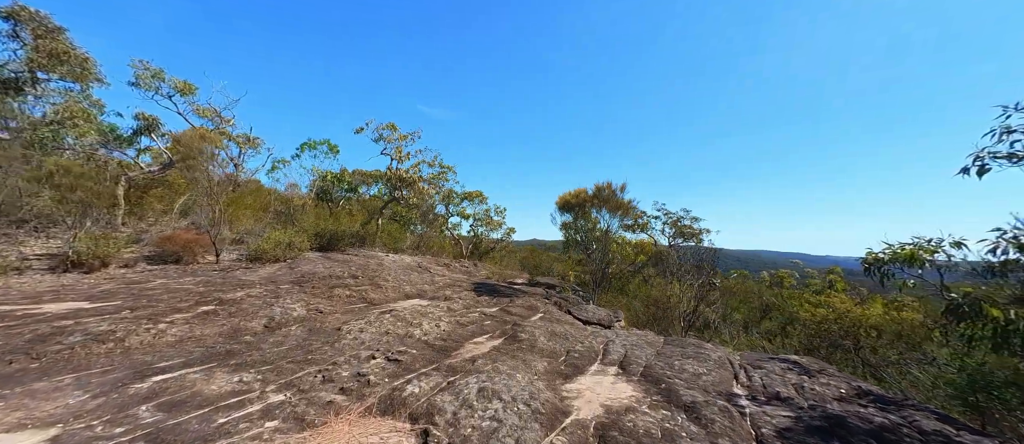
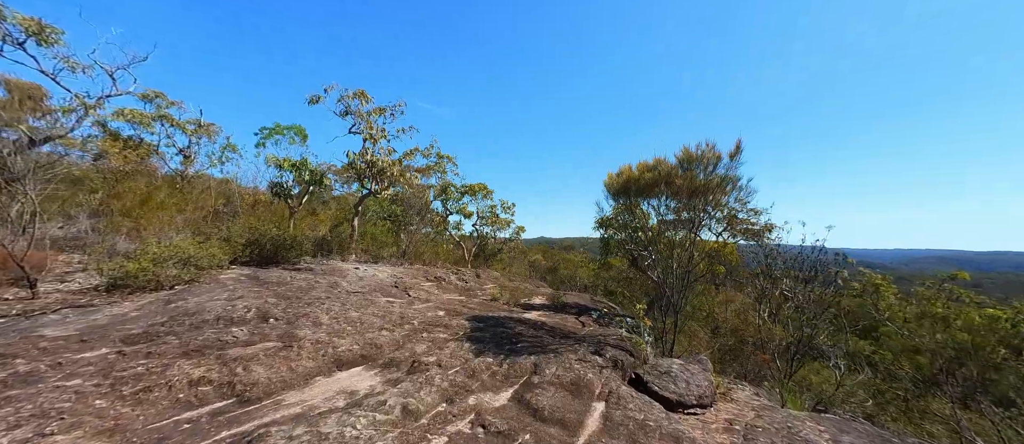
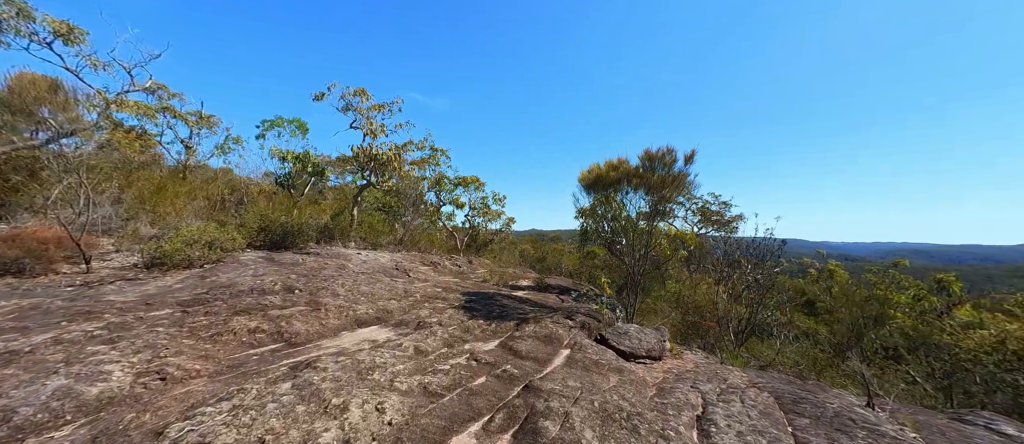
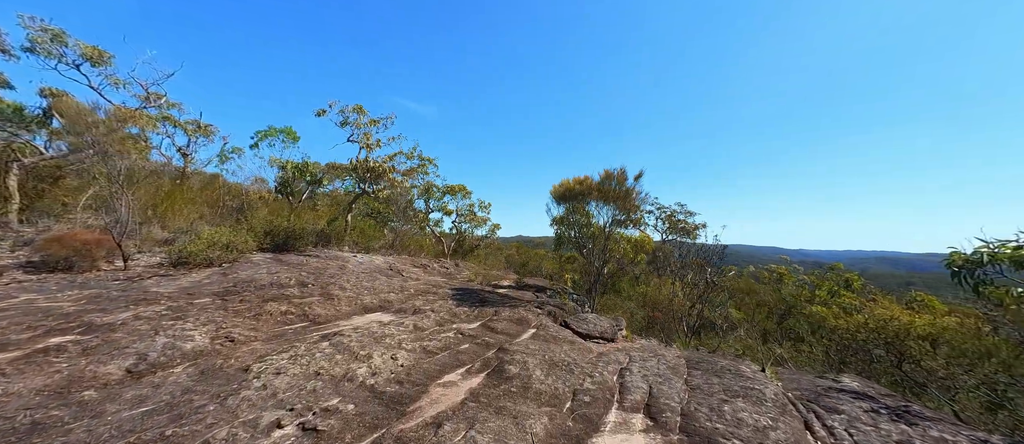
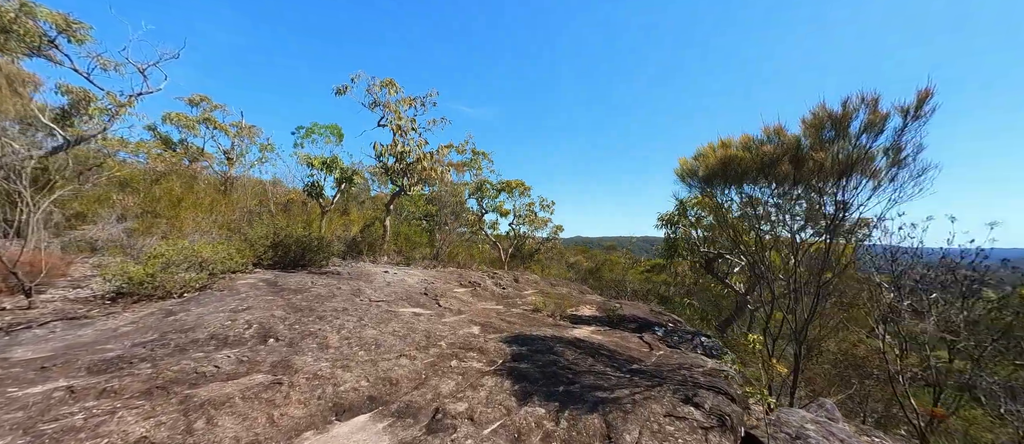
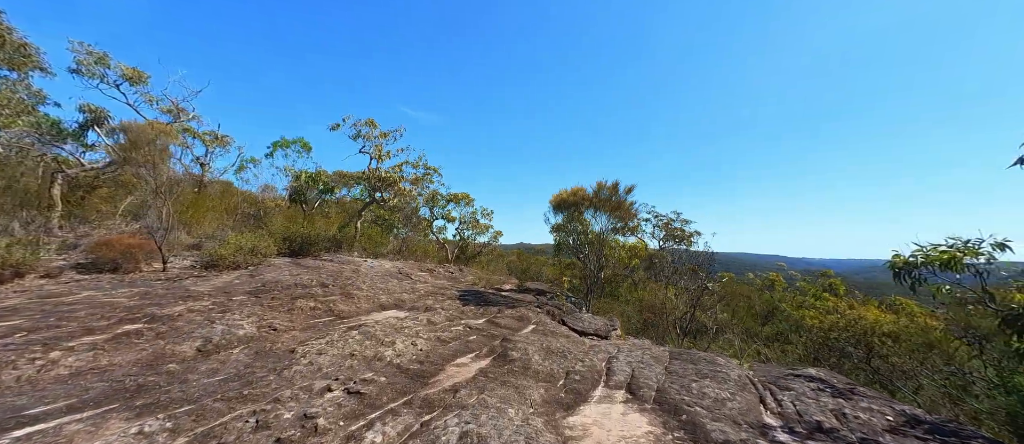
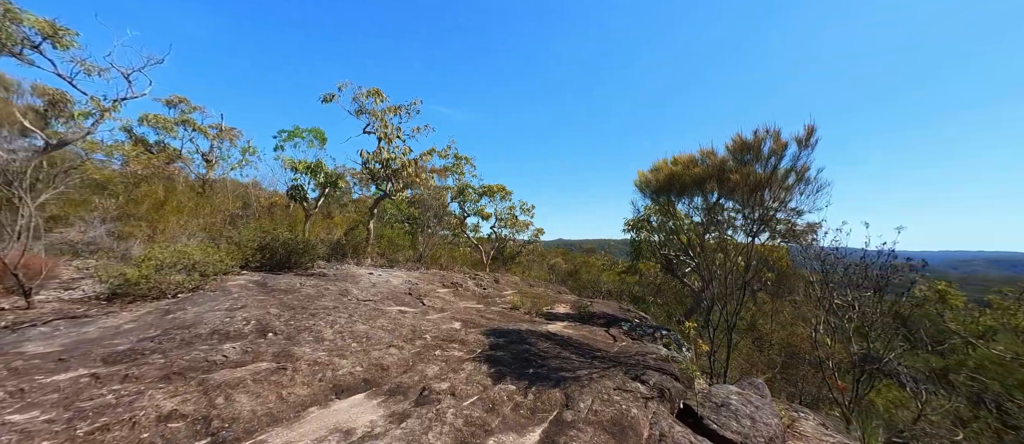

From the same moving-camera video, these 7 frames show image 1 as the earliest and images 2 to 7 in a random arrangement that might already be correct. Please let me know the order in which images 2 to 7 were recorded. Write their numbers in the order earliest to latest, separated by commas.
6, 4, 3, 2, 7, 5
